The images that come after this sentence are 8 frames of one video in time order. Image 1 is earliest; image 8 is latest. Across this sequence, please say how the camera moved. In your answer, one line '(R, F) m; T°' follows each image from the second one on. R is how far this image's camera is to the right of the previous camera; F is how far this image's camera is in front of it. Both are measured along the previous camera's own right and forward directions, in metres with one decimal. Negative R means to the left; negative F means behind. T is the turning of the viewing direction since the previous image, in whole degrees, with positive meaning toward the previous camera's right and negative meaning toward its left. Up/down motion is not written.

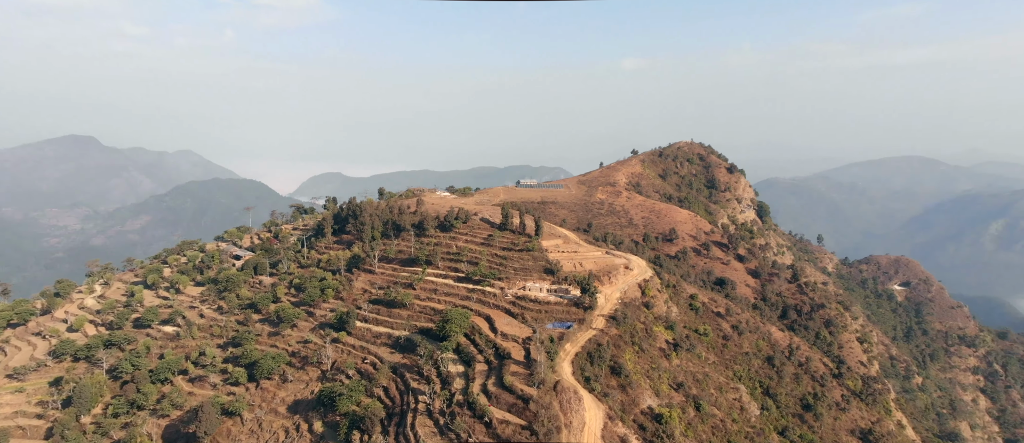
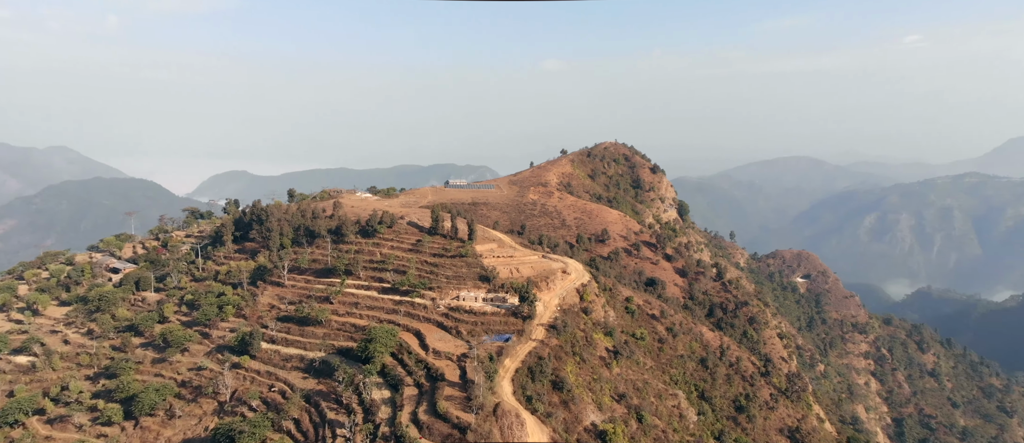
(-1.5, +6.6) m; +7°
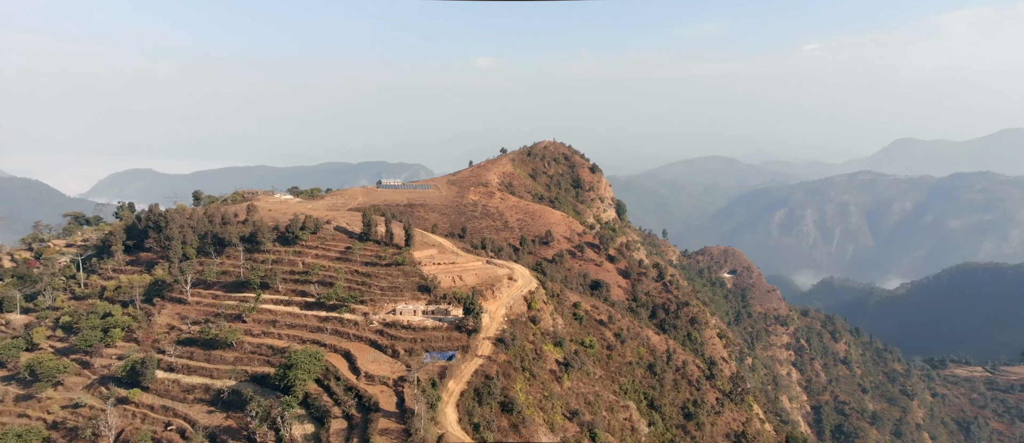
(-0.9, +6.7) m; +6°
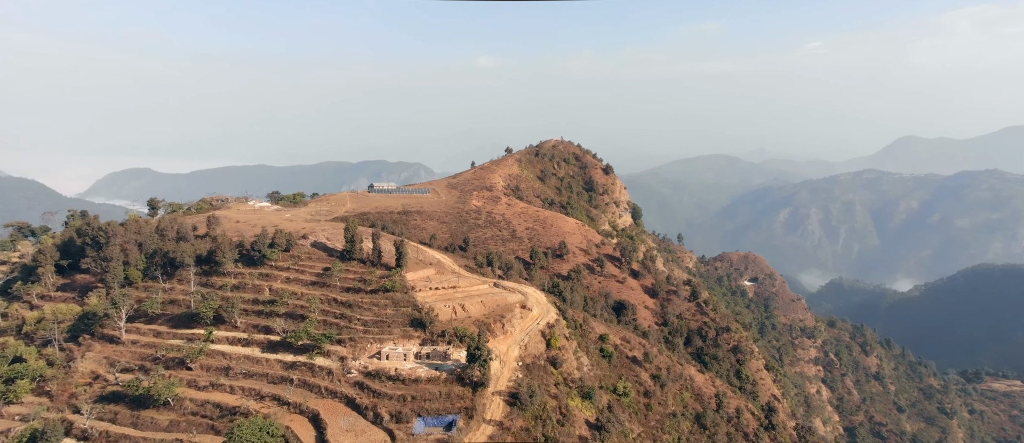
(-1.0, +11.8) m; 0°
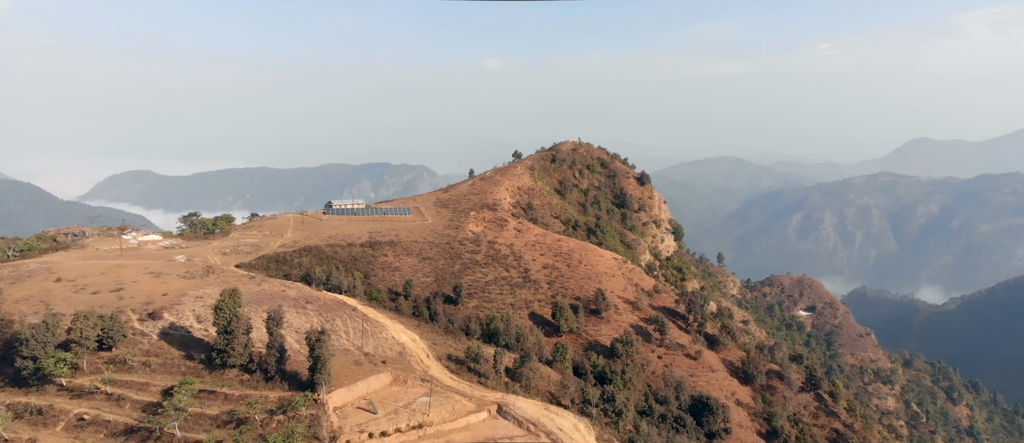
(-0.7, +27.3) m; 0°
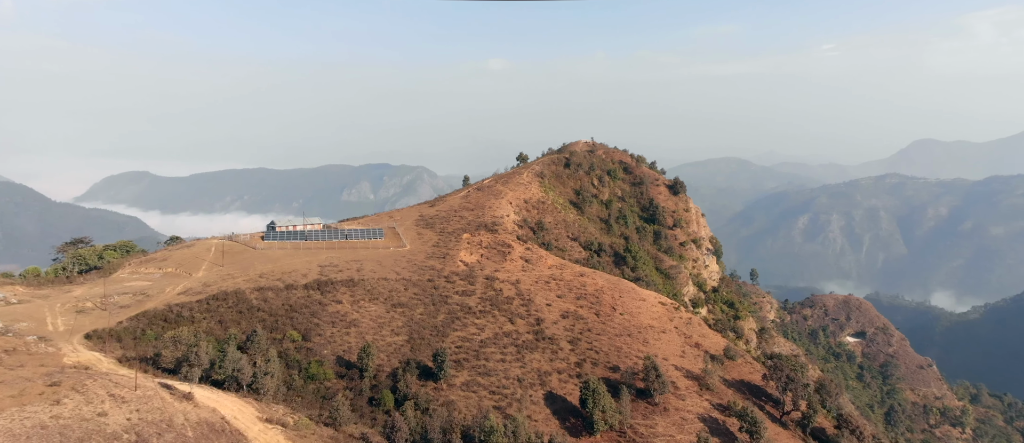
(-0.4, +18.5) m; 0°
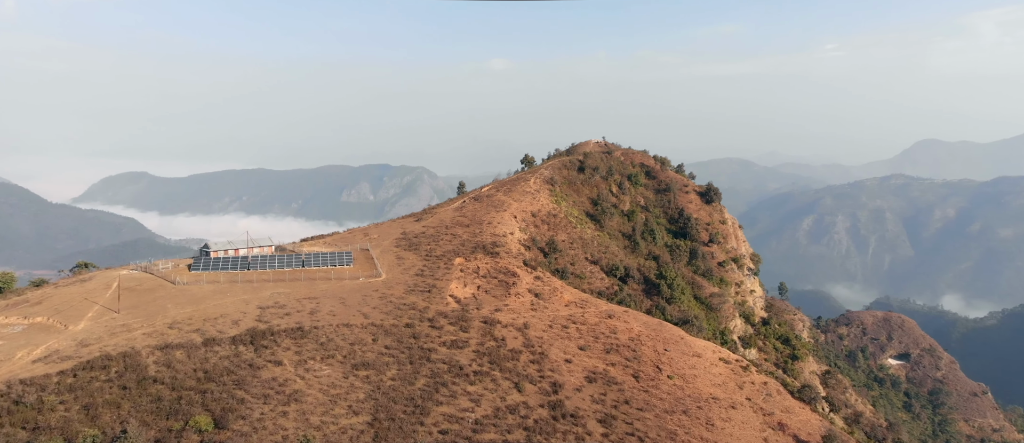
(-0.3, +12.4) m; 0°
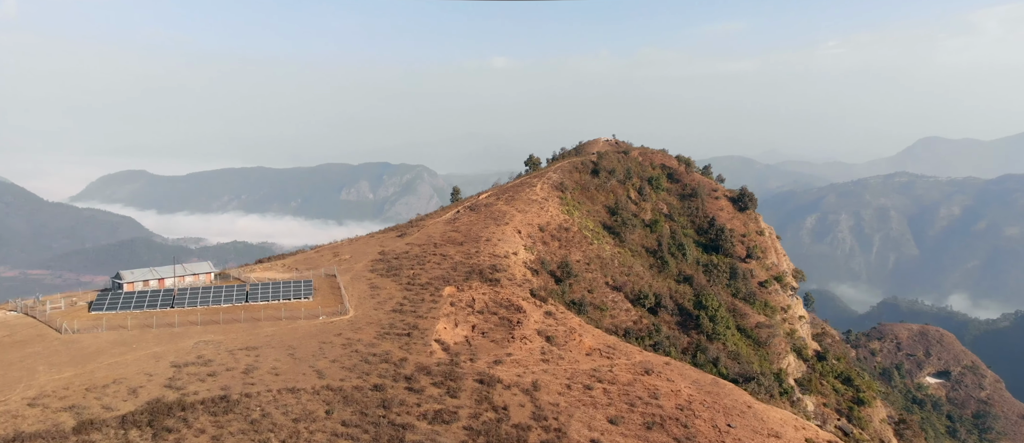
(-0.2, +9.5) m; 0°
